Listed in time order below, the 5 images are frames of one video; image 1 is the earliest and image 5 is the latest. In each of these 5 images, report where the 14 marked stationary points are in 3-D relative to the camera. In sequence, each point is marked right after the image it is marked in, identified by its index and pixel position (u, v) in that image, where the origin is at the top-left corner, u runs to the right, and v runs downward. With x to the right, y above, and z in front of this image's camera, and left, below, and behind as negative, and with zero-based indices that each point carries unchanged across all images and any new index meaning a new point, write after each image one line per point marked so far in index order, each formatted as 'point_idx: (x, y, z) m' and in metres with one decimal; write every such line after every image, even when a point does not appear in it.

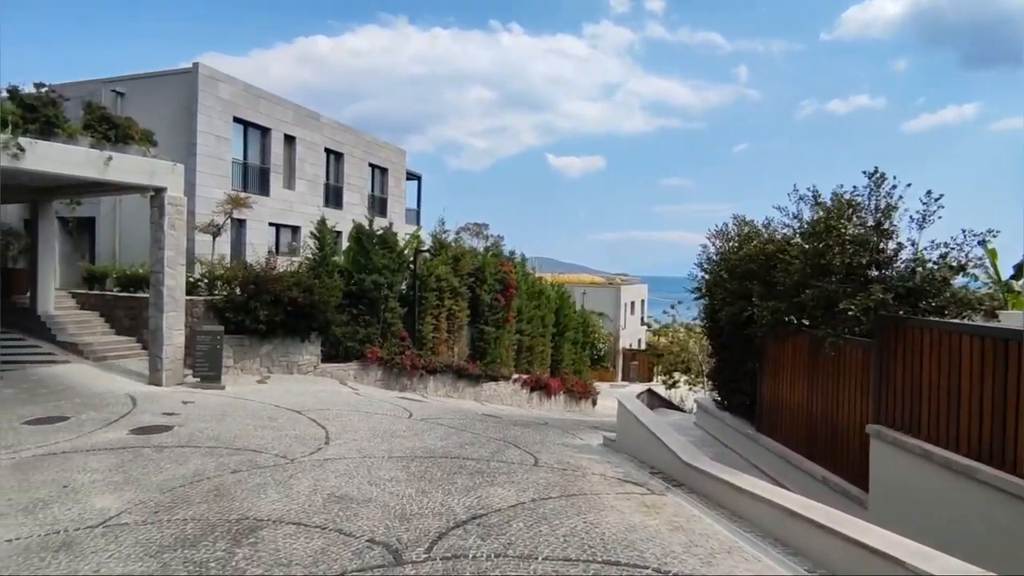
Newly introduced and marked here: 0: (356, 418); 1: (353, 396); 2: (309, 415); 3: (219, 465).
0: (-2.5, -2.1, +9.5) m
1: (-3.2, -2.1, +12.0) m
2: (-3.2, -2.0, +9.4) m
3: (-3.3, -2.0, +6.7) m
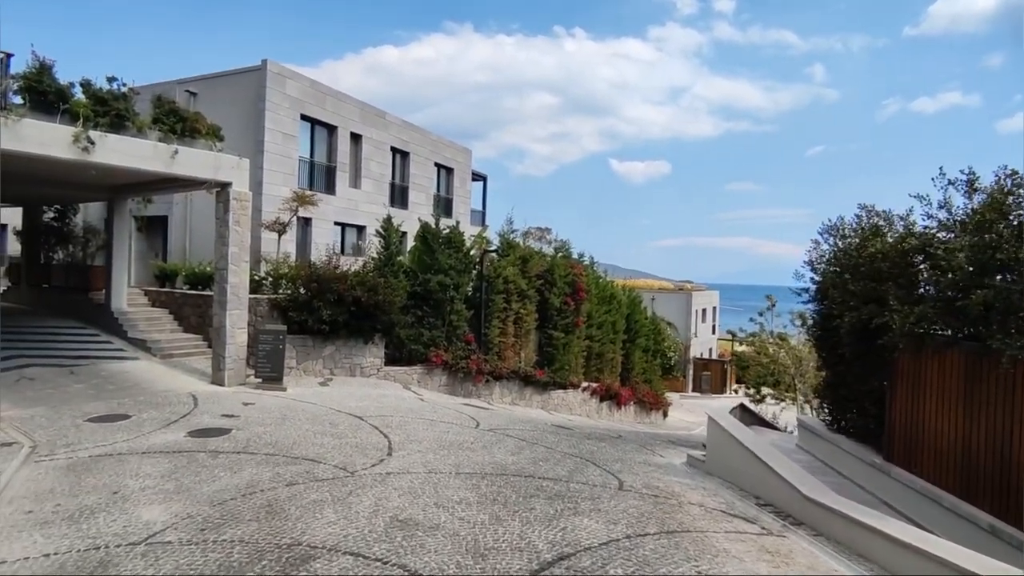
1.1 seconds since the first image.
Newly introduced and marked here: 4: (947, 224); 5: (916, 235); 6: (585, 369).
0: (-1.4, -2.0, +8.9) m
1: (-1.8, -2.1, +11.4) m
2: (-2.1, -2.0, +8.8) m
3: (-2.4, -1.9, +6.1) m
4: (+4.5, +0.6, +6.1) m
5: (+4.3, +0.6, +6.4) m
6: (+2.3, -2.6, +19.3) m
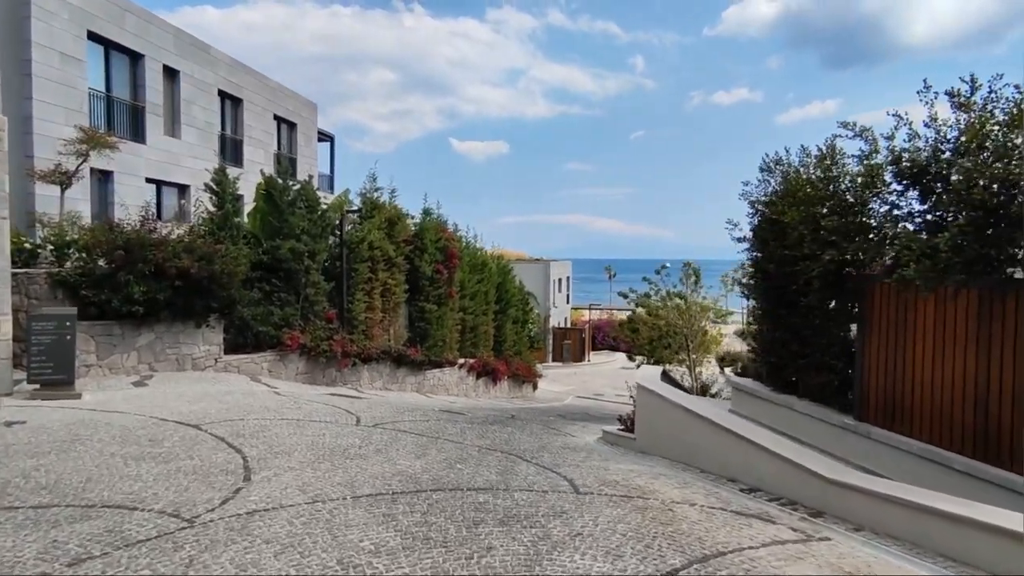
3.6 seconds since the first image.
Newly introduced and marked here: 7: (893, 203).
0: (-2.5, -1.6, +6.6) m
1: (-3.5, -1.6, +8.9) m
2: (-3.1, -1.5, +6.3) m
3: (-2.8, -1.6, +3.7) m
4: (+3.9, +1.3, +5.2) m
5: (+3.5, +1.2, +5.5) m
6: (-1.5, -1.6, +17.6) m
7: (+3.7, +0.8, +5.8) m
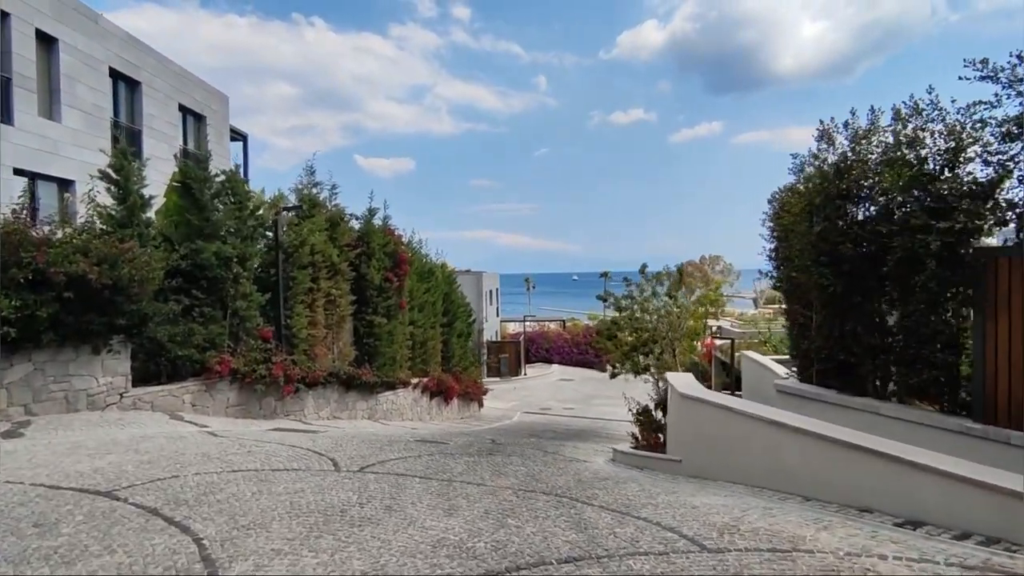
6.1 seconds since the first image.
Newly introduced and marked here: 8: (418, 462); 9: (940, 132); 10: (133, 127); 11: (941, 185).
0: (-2.0, -1.6, +4.6) m
1: (-3.4, -1.7, +6.7) m
2: (-2.7, -1.5, +4.3) m
3: (-2.0, -1.5, +1.7) m
4: (+4.3, +1.5, +4.3) m
5: (+4.0, +1.4, +4.5) m
6: (-2.7, -1.9, +15.7) m
7: (+4.0, +1.1, +4.8) m
8: (-1.0, -1.9, +6.5) m
9: (+3.9, +1.4, +5.3) m
10: (-8.6, +3.7, +13.7) m
11: (+3.7, +0.9, +5.0) m
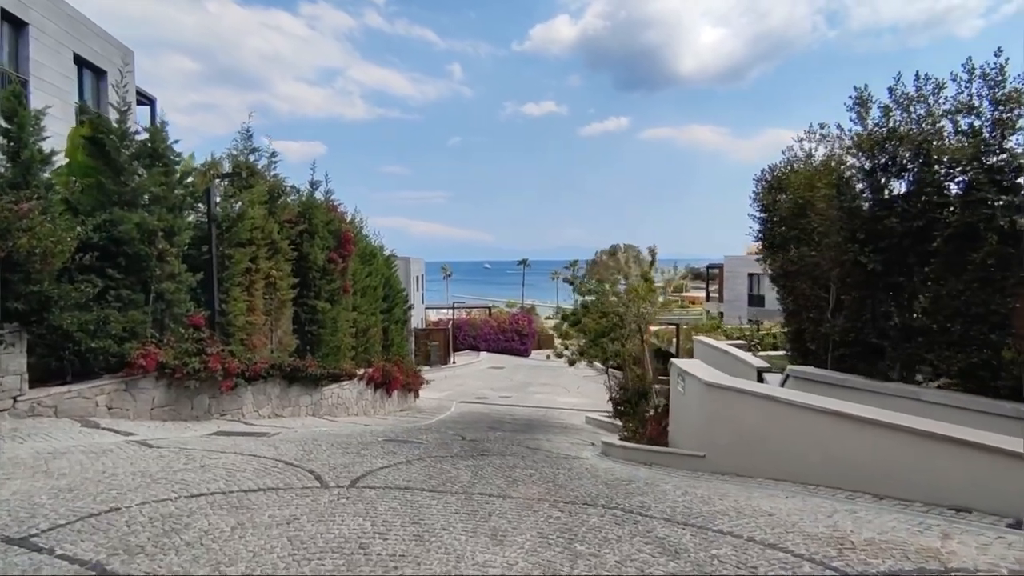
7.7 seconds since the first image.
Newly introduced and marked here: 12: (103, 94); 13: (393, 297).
0: (-1.7, -1.4, +3.5) m
1: (-3.3, -1.5, +5.4) m
2: (-2.2, -1.3, +3.1) m
3: (-1.2, -1.4, +0.6) m
4: (+4.7, +1.7, +3.9) m
5: (+4.3, +1.6, +4.1) m
6: (-3.8, -1.5, +14.3) m
7: (+4.3, +1.3, +4.4) m
8: (-0.9, -1.6, +5.4) m
9: (+4.1, +1.6, +4.9) m
10: (-9.5, +4.0, +11.5) m
11: (+4.0, +1.1, +4.6) m
12: (-10.0, +4.6, +14.7) m
13: (-3.6, -0.3, +18.3) m
